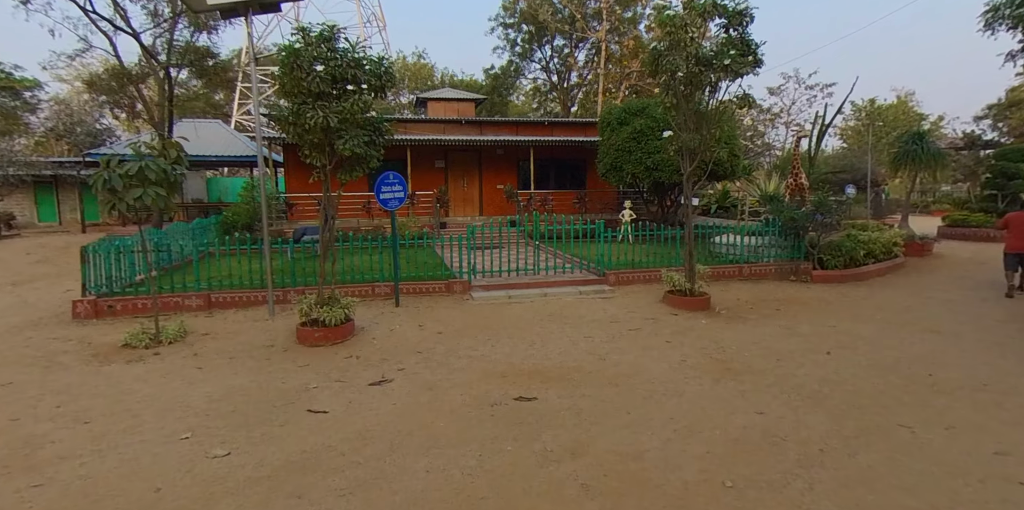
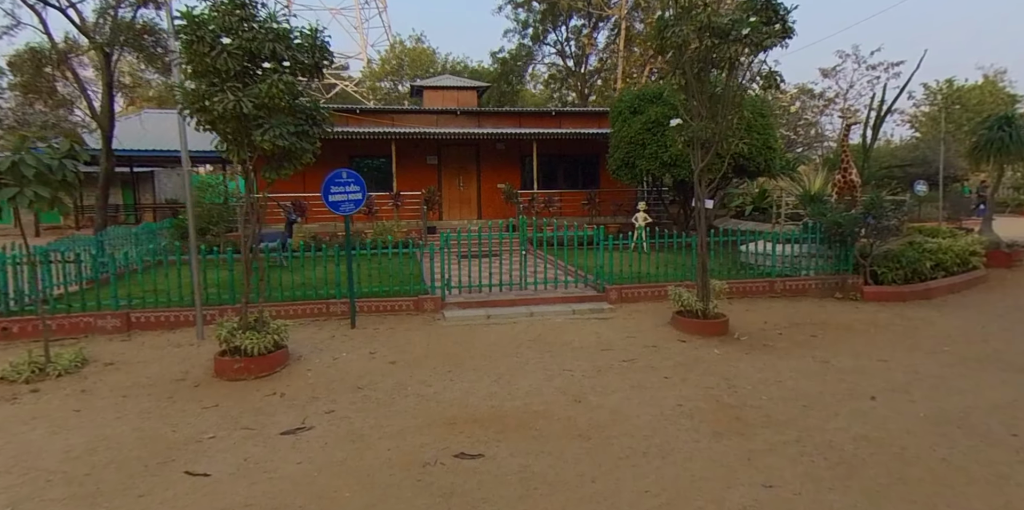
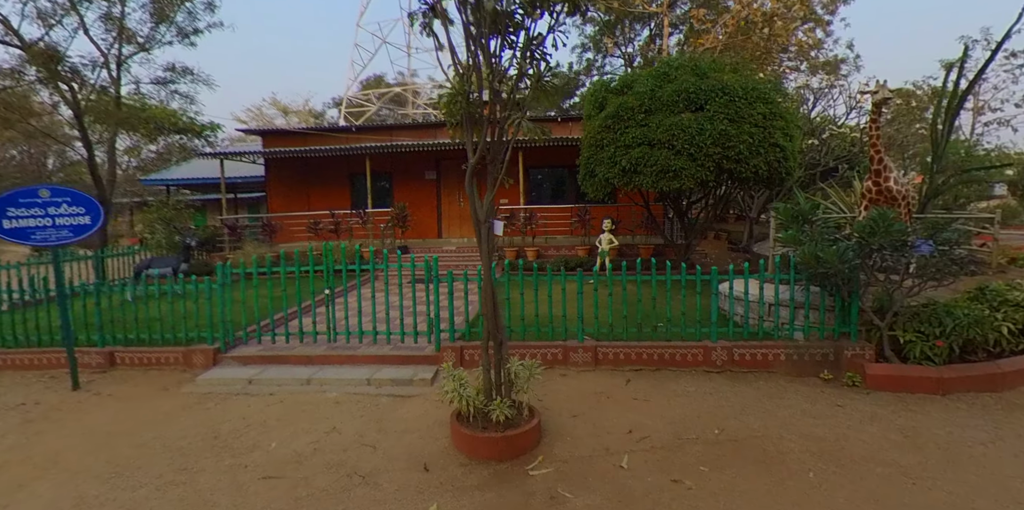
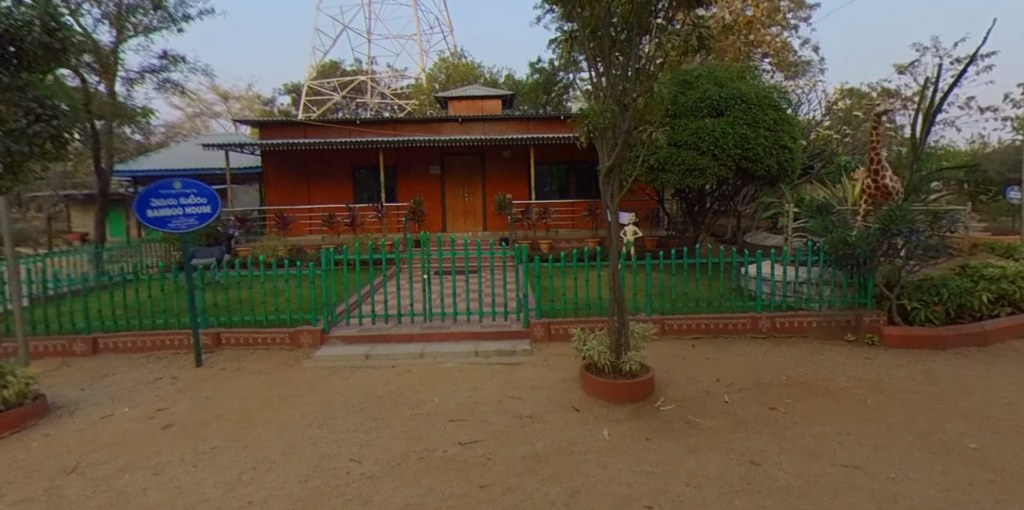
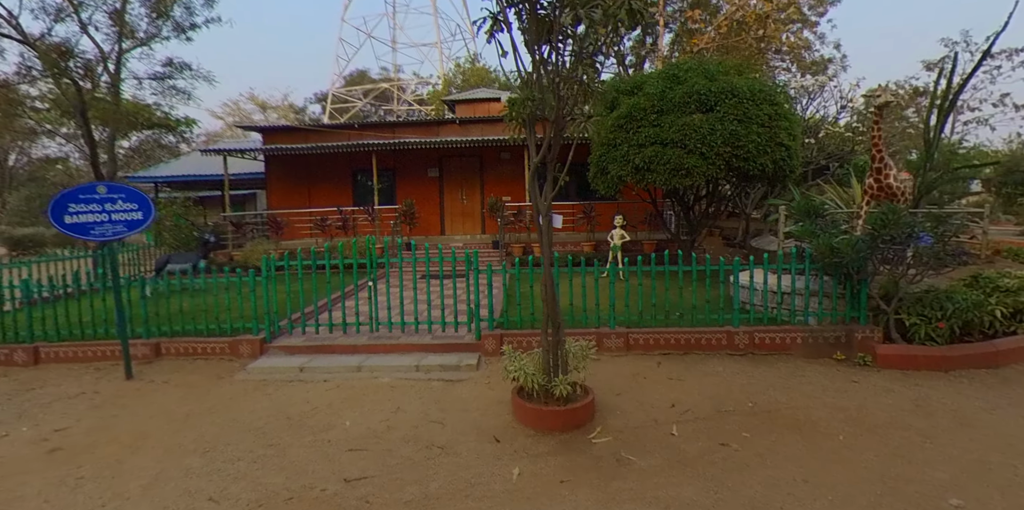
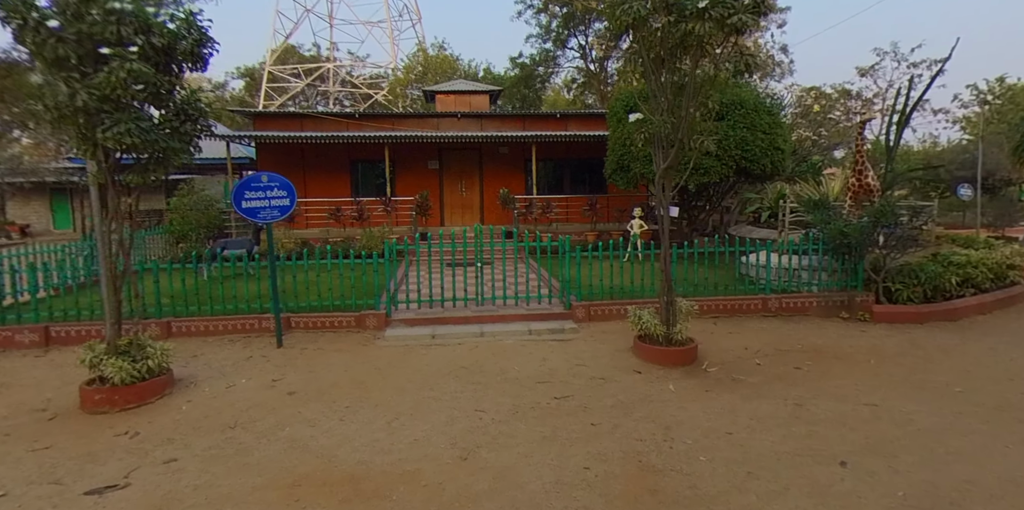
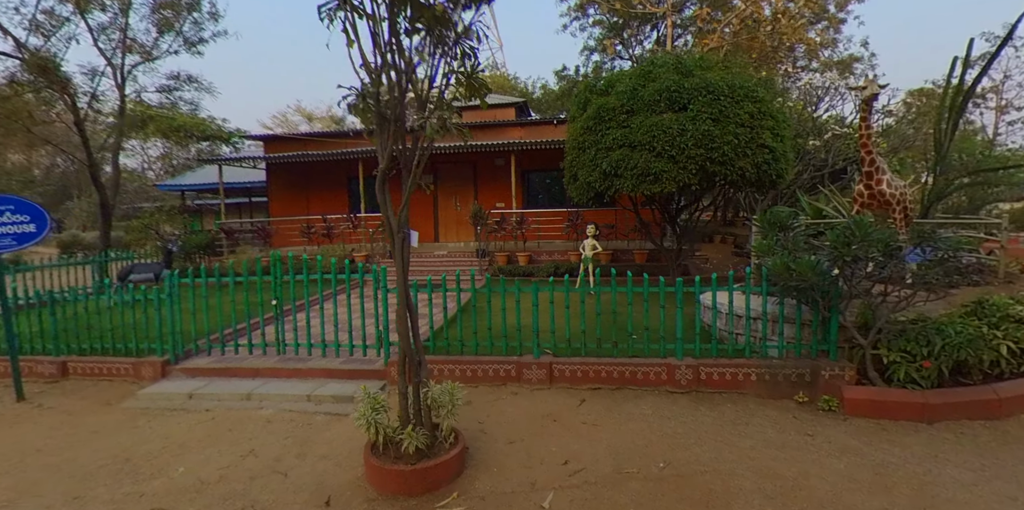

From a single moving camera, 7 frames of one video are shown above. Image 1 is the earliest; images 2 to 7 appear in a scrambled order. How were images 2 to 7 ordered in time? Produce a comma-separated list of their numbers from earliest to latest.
2, 6, 4, 5, 3, 7
